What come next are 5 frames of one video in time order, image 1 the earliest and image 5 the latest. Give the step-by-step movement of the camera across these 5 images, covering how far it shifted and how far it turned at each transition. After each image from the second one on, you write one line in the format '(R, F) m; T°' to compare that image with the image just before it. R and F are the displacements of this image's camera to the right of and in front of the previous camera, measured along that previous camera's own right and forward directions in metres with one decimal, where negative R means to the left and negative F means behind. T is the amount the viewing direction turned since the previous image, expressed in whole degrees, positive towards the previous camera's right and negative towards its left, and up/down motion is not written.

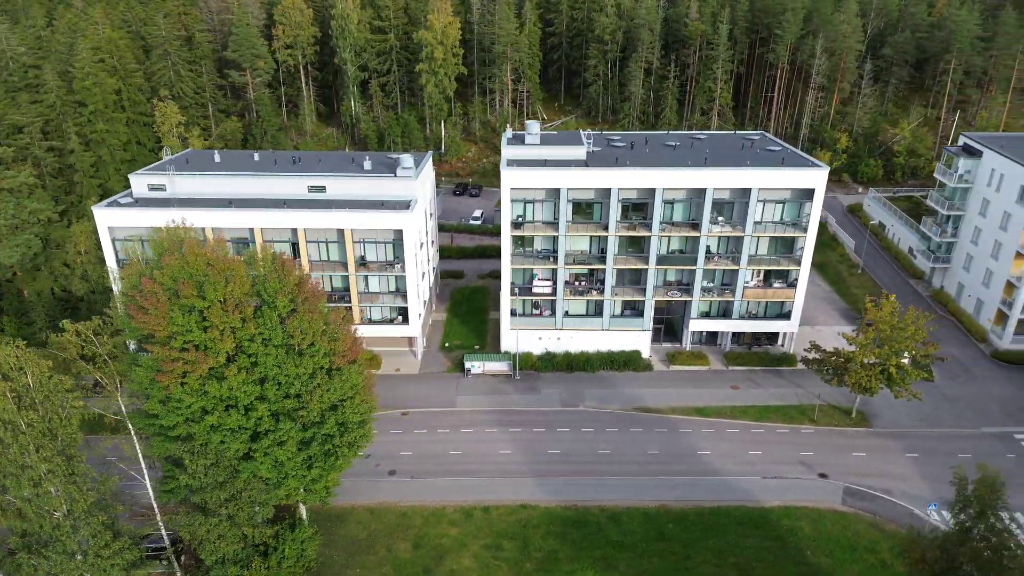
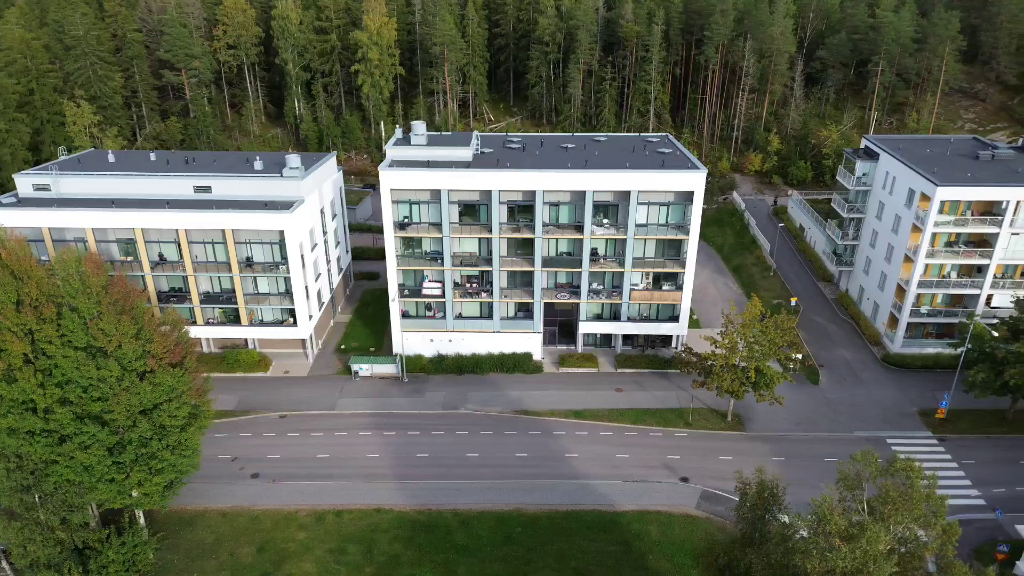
(+5.0, +0.4) m; 0°
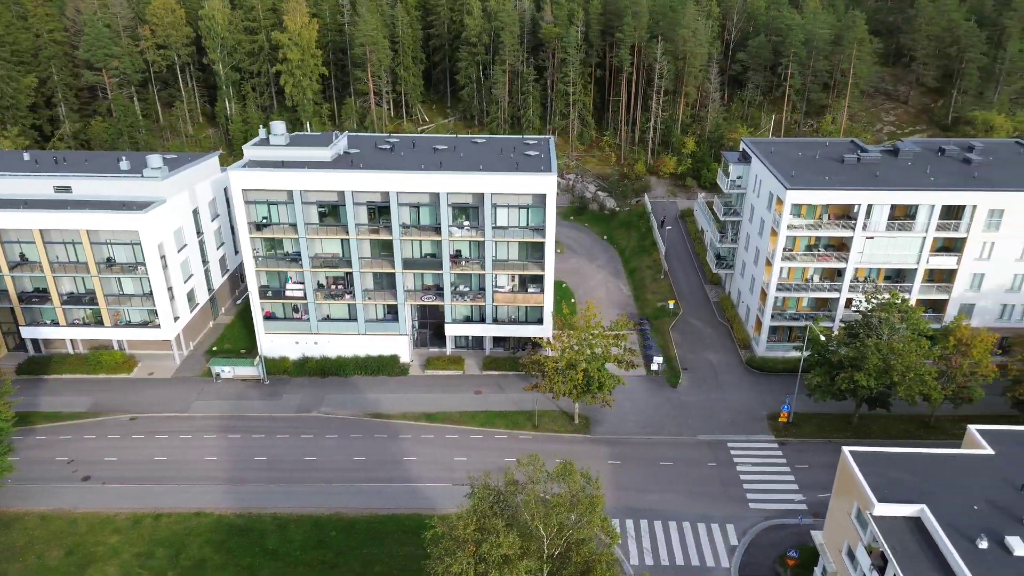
(+5.9, +0.3) m; 0°
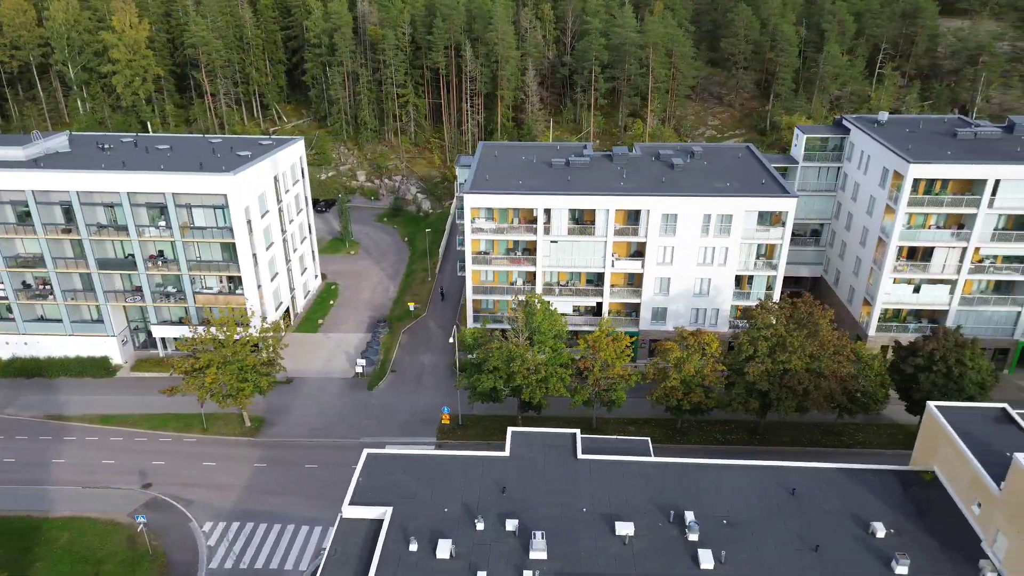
(+12.6, 0.0) m; +1°
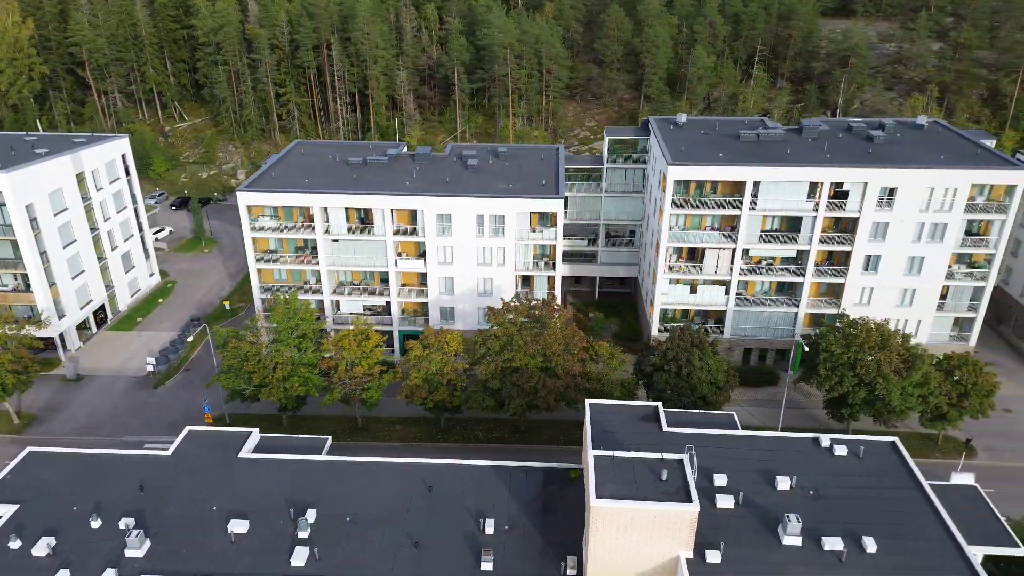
(+8.8, -0.3) m; 0°
